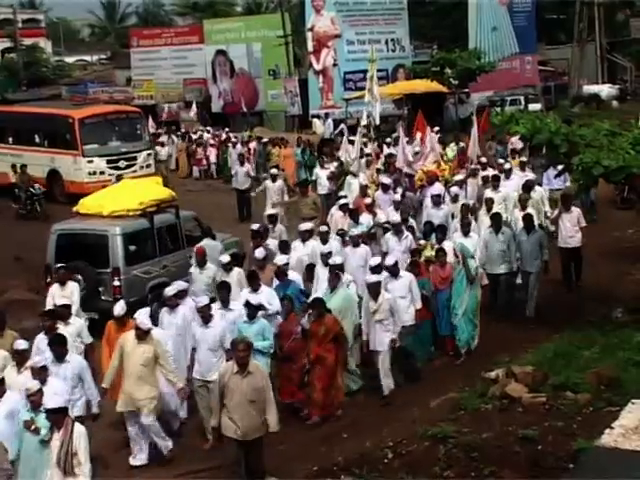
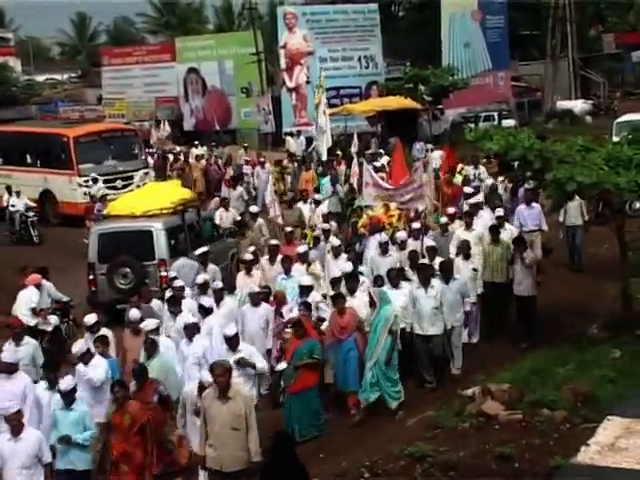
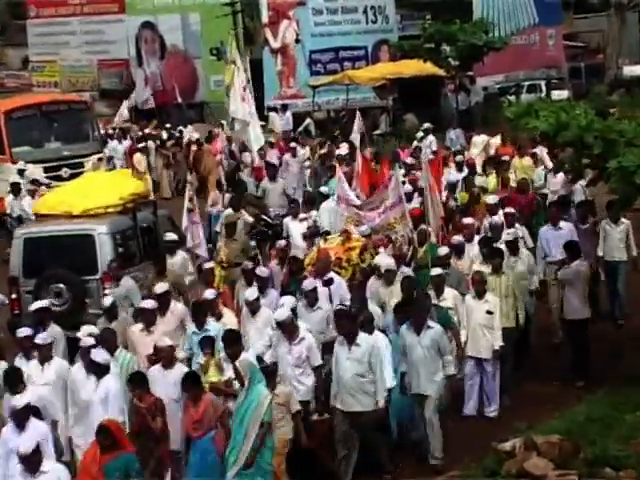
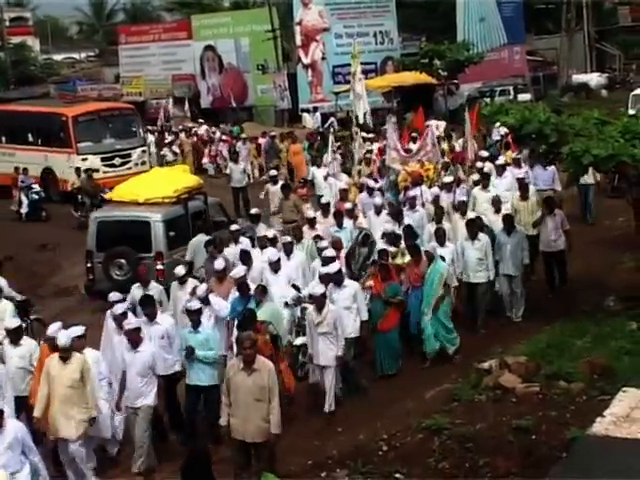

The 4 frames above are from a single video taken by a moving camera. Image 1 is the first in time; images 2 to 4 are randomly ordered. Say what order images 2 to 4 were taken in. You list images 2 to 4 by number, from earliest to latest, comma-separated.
4, 2, 3
